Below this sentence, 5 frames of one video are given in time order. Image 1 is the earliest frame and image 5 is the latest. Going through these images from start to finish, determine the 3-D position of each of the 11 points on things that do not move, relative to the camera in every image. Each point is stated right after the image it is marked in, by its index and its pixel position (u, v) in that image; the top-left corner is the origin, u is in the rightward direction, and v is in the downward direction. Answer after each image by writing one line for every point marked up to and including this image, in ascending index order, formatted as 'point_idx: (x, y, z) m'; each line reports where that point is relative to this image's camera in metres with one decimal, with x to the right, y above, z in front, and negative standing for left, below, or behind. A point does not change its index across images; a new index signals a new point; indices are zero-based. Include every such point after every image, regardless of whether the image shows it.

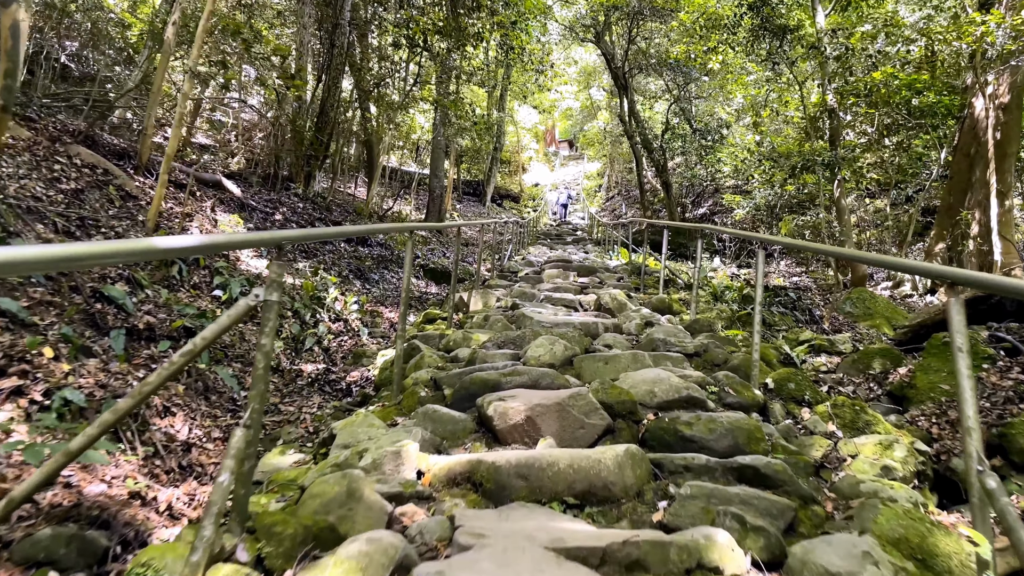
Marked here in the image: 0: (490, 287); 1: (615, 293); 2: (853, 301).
0: (-0.1, 0.0, +5.1) m
1: (+0.5, 0.0, +4.6) m
2: (+2.0, -0.1, +5.8) m
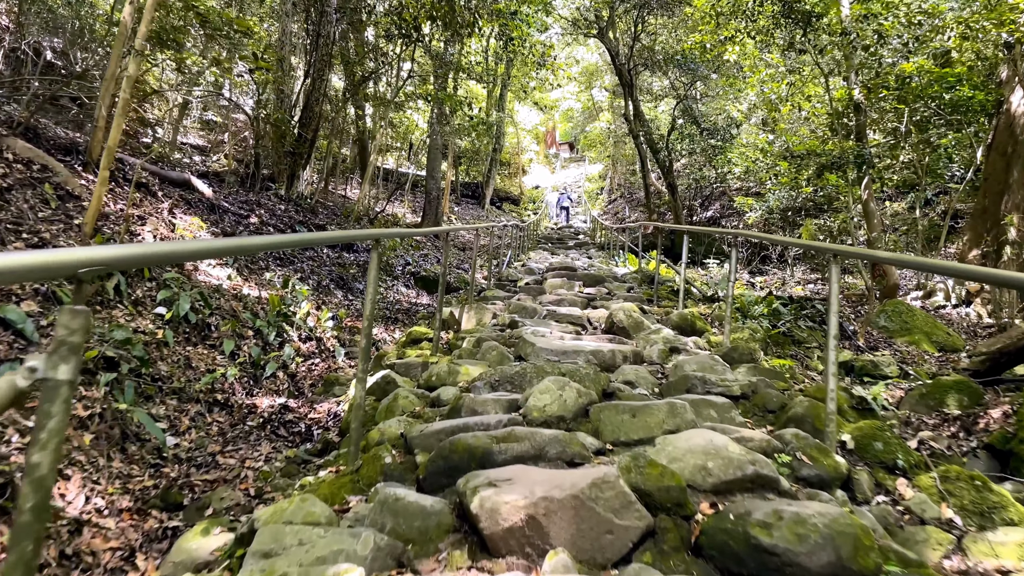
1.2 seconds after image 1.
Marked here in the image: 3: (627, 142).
0: (-0.1, 0.0, +4.5) m
1: (+0.5, -0.1, +4.0) m
2: (+1.9, -0.1, +5.3) m
3: (+1.8, +2.2, +15.5) m
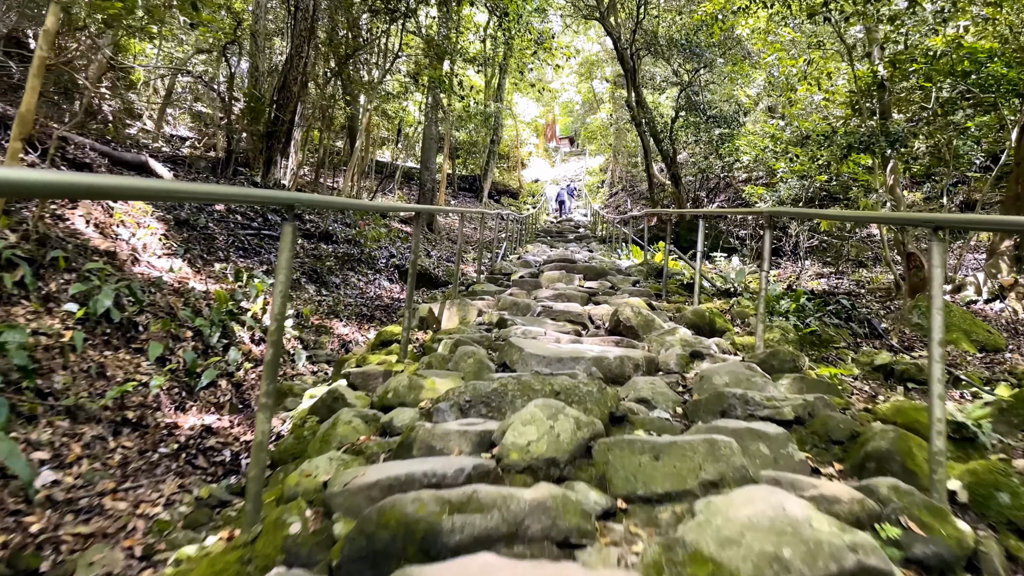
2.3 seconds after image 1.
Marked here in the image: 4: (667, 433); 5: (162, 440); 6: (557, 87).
0: (-0.1, 0.0, +4.0) m
1: (+0.4, -0.1, +3.5) m
2: (+1.9, -0.1, +4.8) m
3: (+1.7, +2.3, +15.0) m
4: (+0.2, -0.2, +1.5) m
5: (-0.7, -0.3, +2.0) m
6: (+0.9, +3.9, +19.6) m
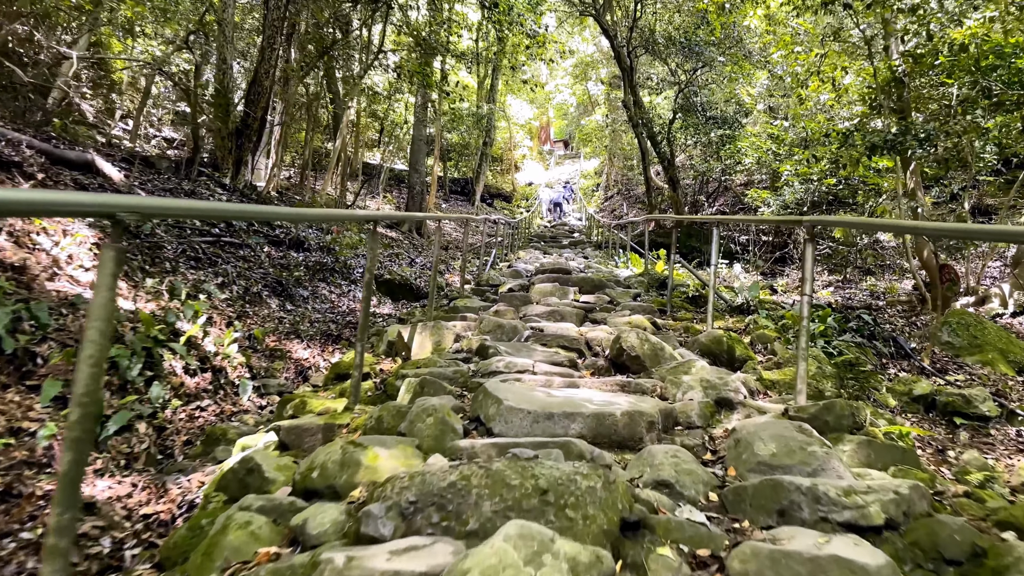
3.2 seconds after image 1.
0: (-0.2, -0.1, +3.6) m
1: (+0.4, -0.1, +3.1) m
2: (+1.9, -0.2, +4.3) m
3: (+1.6, +2.2, +14.6) m
4: (+0.2, -0.3, +1.0) m
5: (-0.7, -0.4, +1.6) m
6: (+0.7, +3.8, +19.1) m
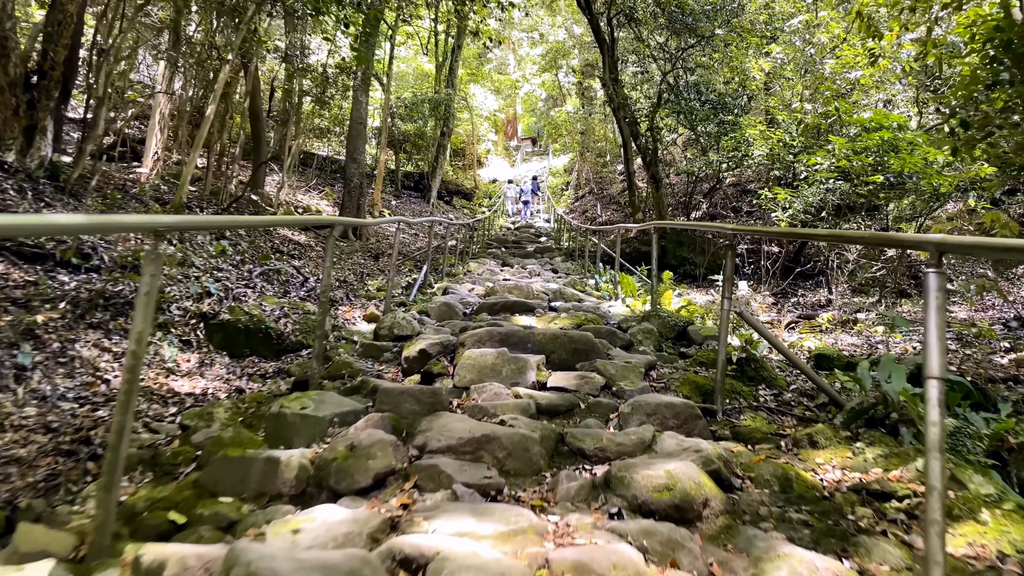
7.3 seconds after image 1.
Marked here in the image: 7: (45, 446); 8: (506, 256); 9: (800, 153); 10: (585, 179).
0: (-0.4, -0.2, +1.6) m
1: (+0.2, -0.3, +1.2) m
2: (+1.7, -0.3, +2.4) m
3: (+1.1, +2.1, +12.7) m
4: (+0.1, -0.4, -0.9) m
5: (-0.9, -0.5, -0.4) m
6: (+0.1, +3.6, +17.2) m
7: (-0.8, -0.3, +1.9) m
8: (-0.1, +0.2, +7.9) m
9: (+1.9, +0.9, +6.9) m
10: (+1.1, +1.7, +15.4) m
